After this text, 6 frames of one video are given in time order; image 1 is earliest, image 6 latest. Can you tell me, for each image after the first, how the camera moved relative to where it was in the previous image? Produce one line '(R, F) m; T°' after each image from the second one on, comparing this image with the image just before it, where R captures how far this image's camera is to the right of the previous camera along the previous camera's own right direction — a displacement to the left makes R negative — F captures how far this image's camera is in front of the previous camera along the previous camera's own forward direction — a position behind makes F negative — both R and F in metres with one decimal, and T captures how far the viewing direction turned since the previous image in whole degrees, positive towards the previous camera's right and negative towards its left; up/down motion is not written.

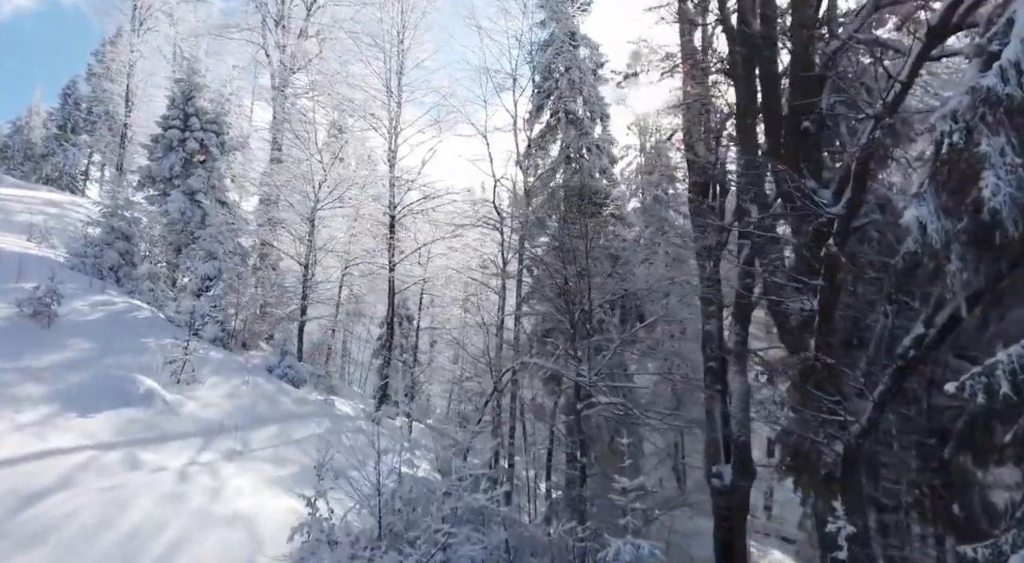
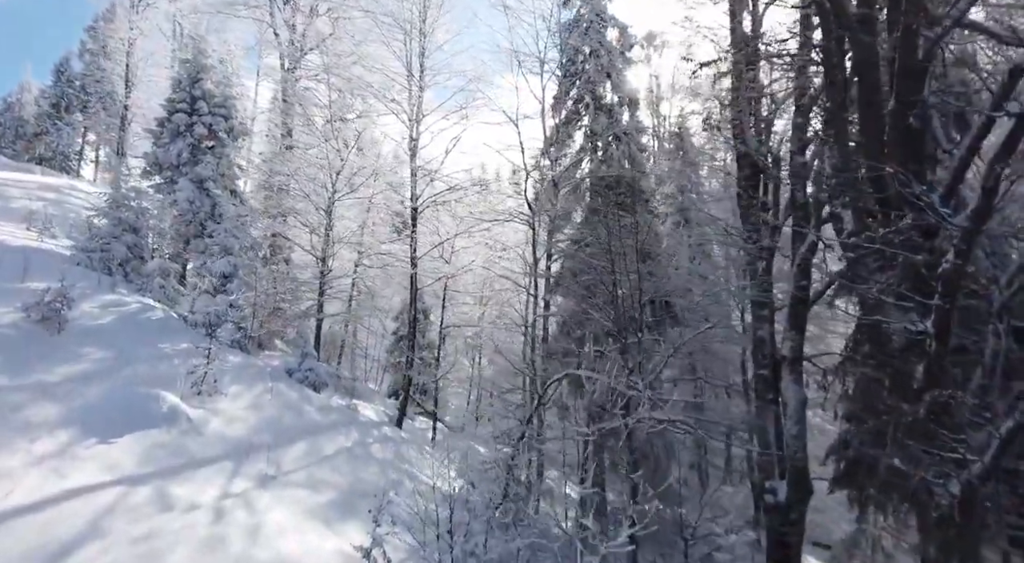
(-0.7, +0.7) m; 0°
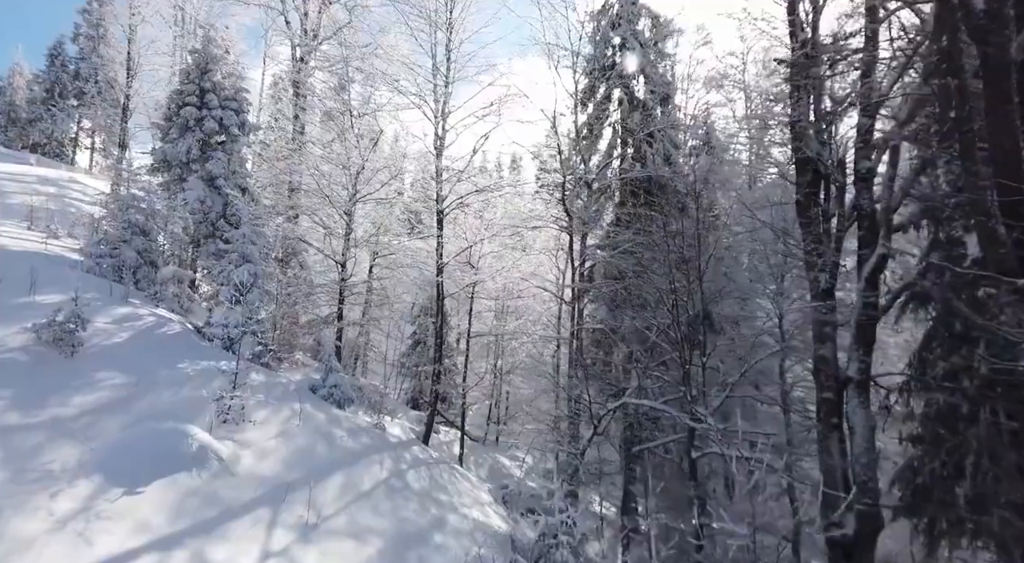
(-0.7, +0.7) m; 0°
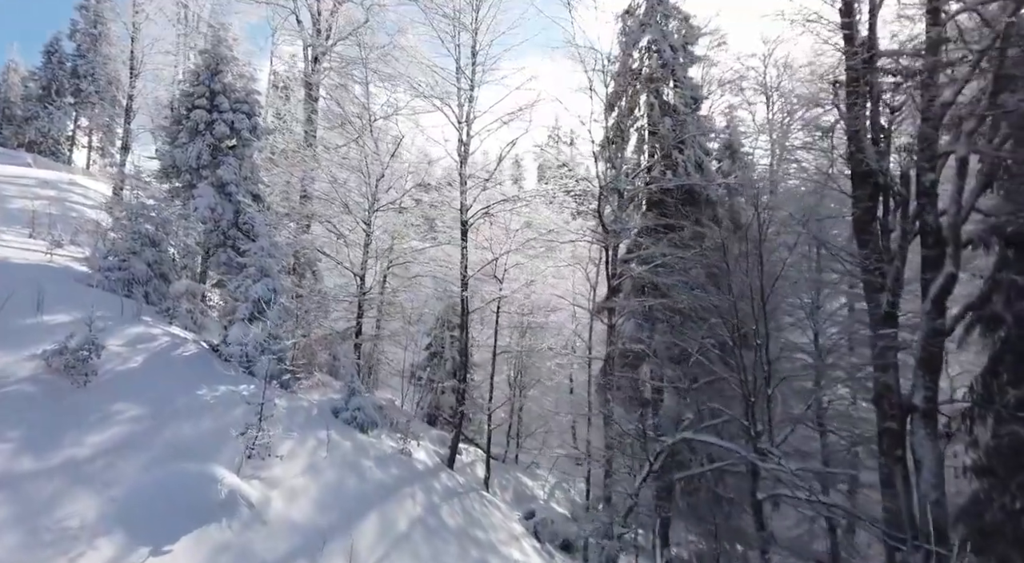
(-0.6, +0.6) m; 0°
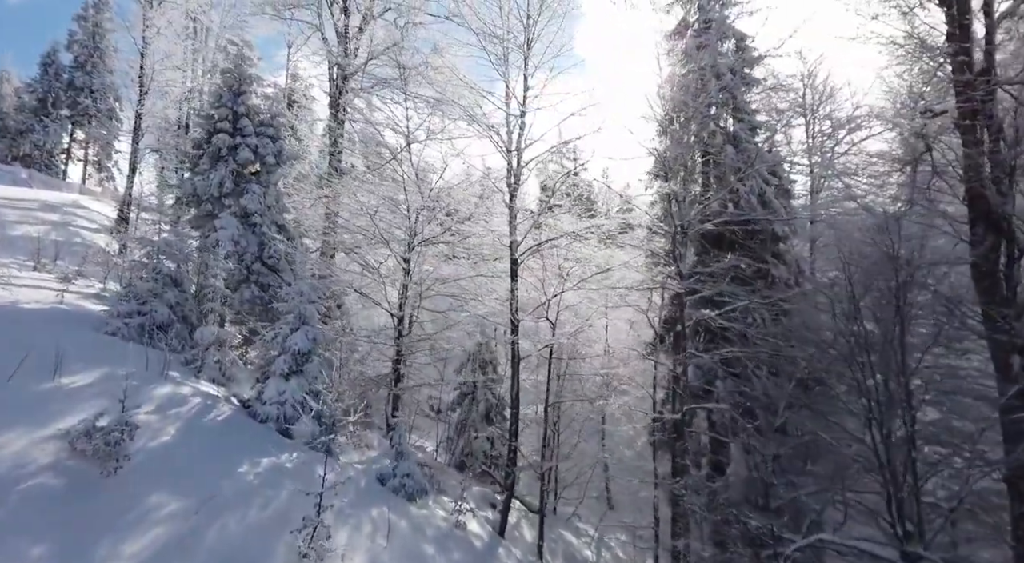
(-1.1, +1.0) m; +1°
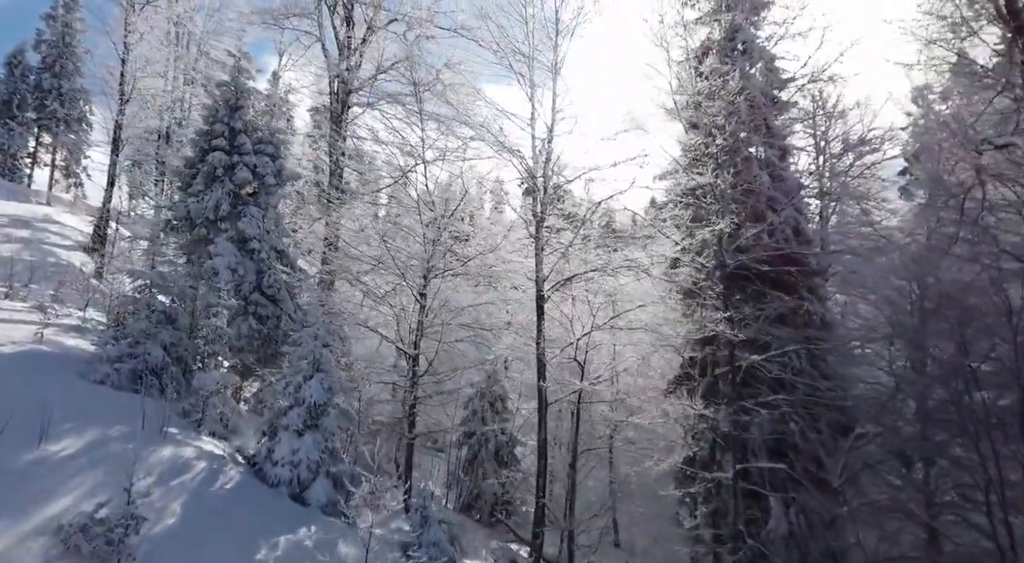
(-0.8, +0.8) m; +2°
